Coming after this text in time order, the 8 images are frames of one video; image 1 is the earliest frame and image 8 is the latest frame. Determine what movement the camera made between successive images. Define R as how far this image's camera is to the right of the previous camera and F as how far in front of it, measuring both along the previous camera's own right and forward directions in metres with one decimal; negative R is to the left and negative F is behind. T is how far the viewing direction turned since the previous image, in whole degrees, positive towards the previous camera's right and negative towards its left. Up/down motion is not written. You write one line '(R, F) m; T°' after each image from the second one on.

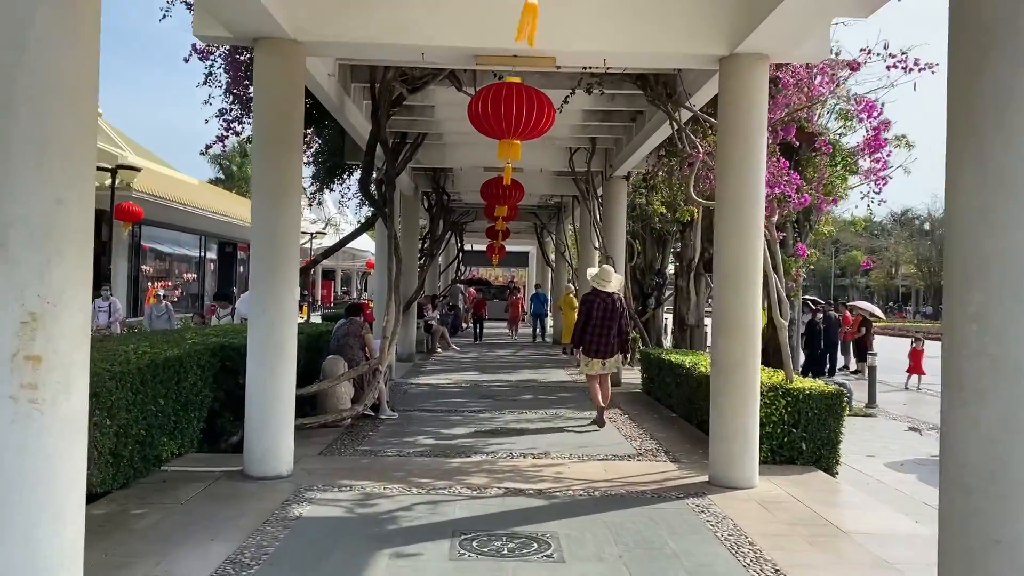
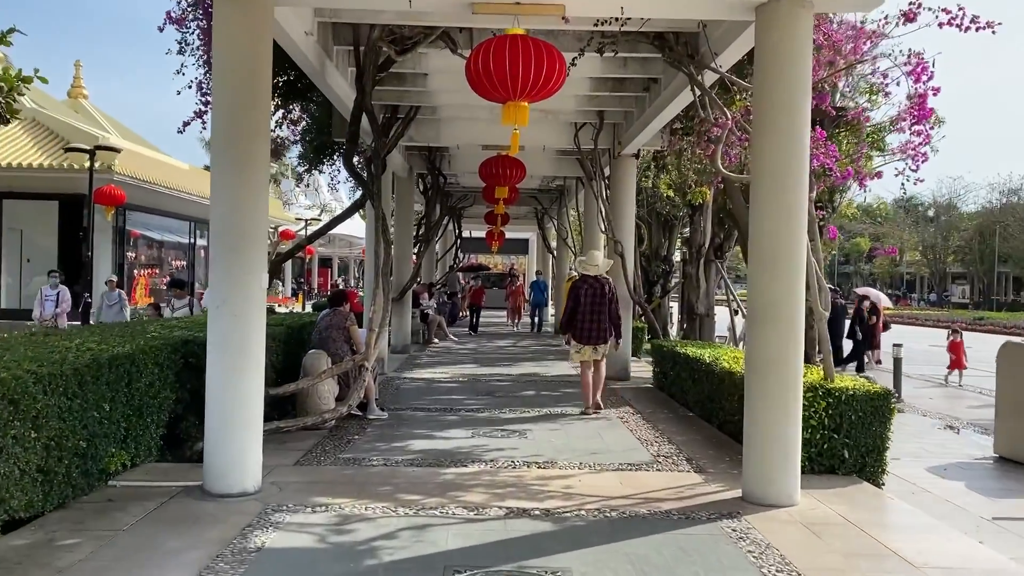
(0.0, +0.8) m; 0°
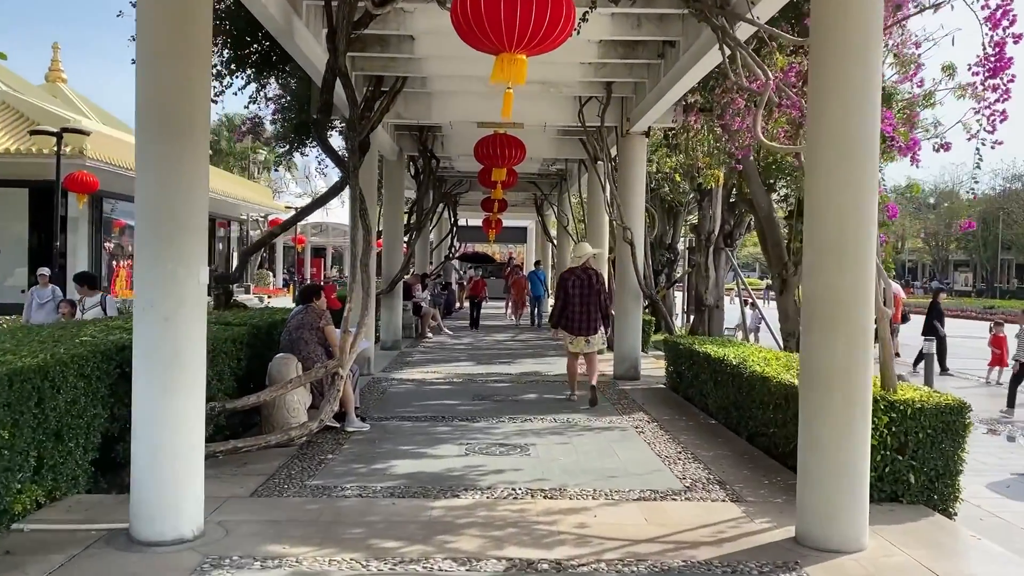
(0.0, +0.9) m; 0°
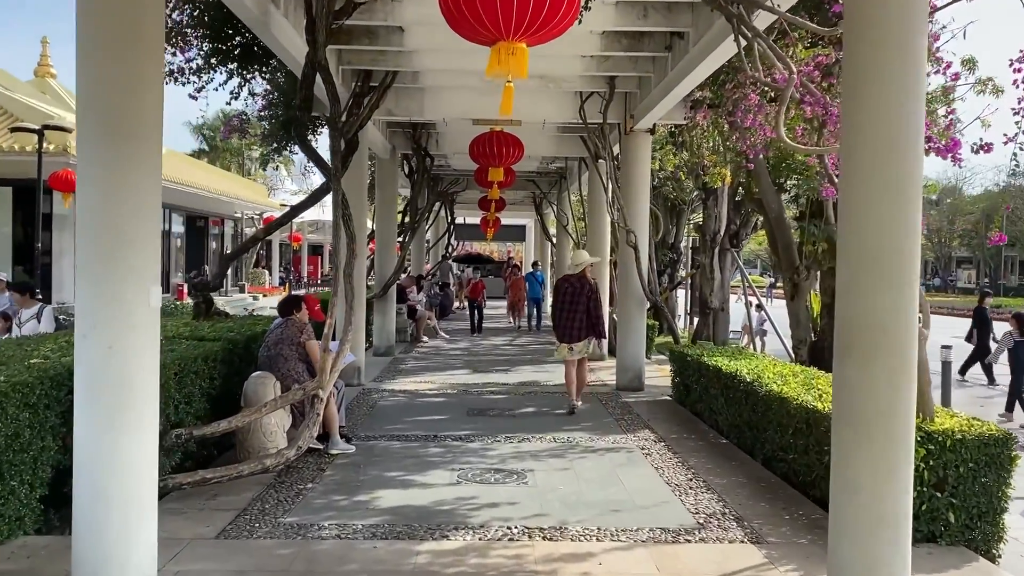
(0.0, +0.5) m; 0°
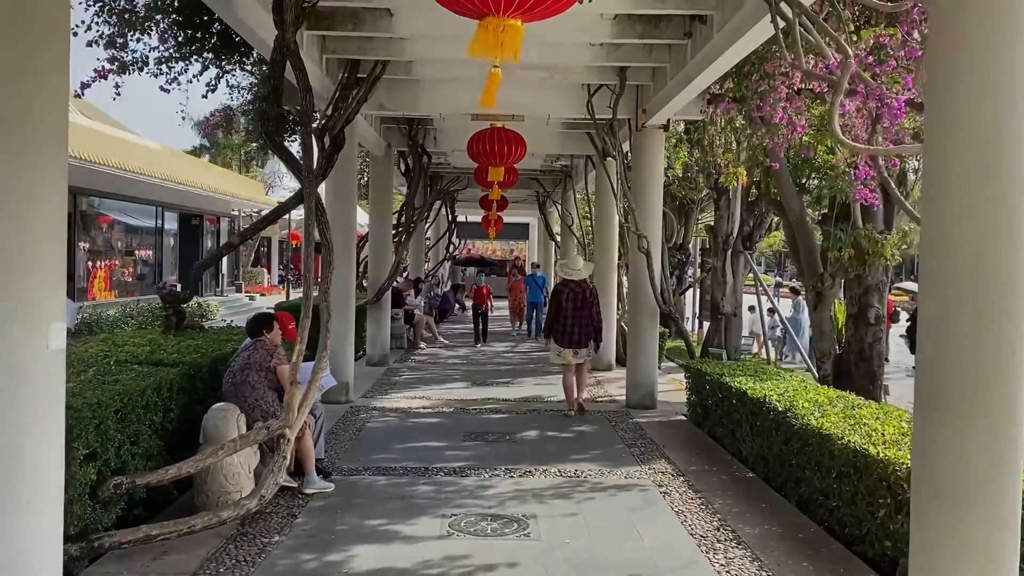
(0.0, +0.7) m; 0°
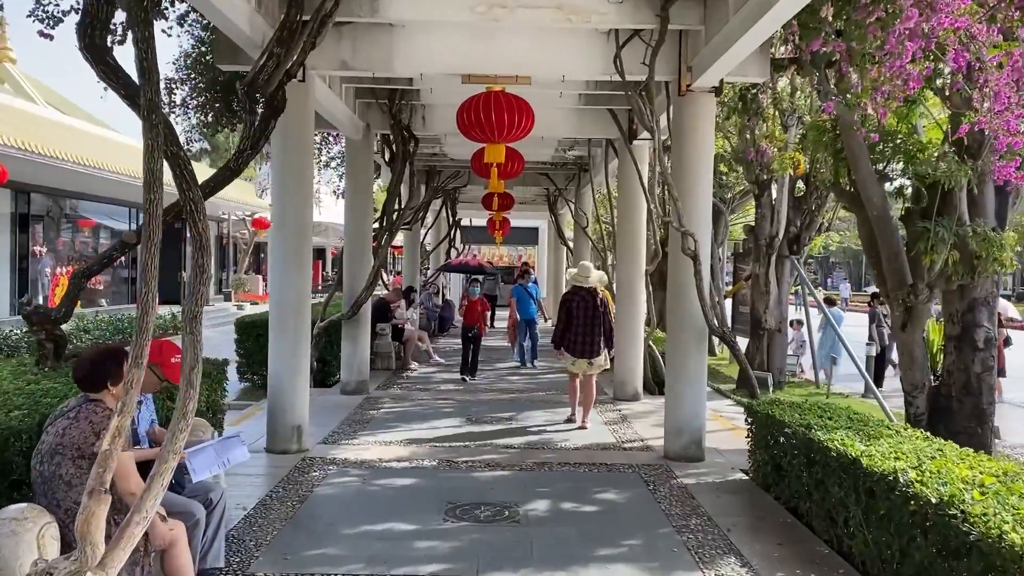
(+0.1, +2.0) m; -1°
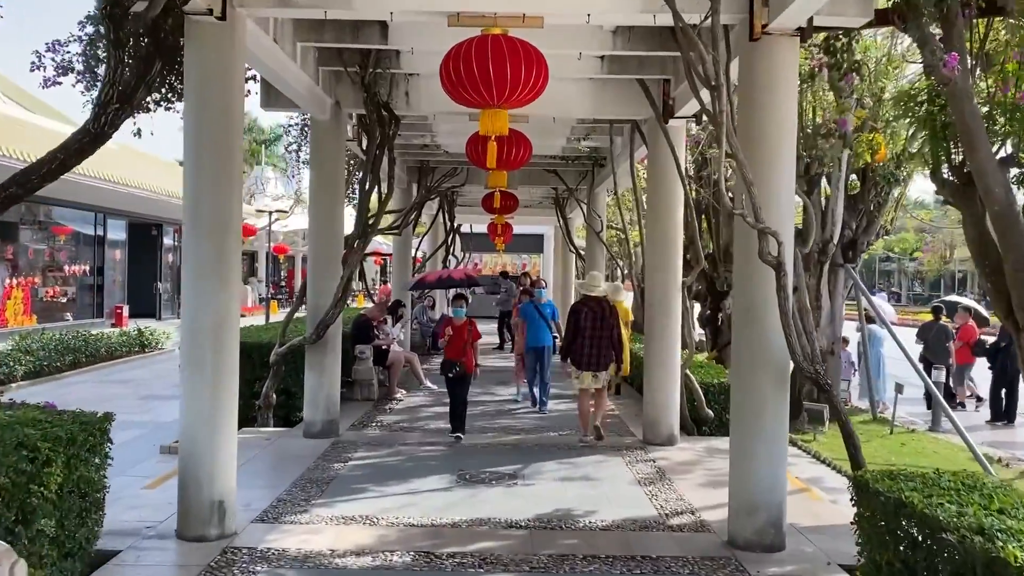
(0.0, +1.8) m; 0°
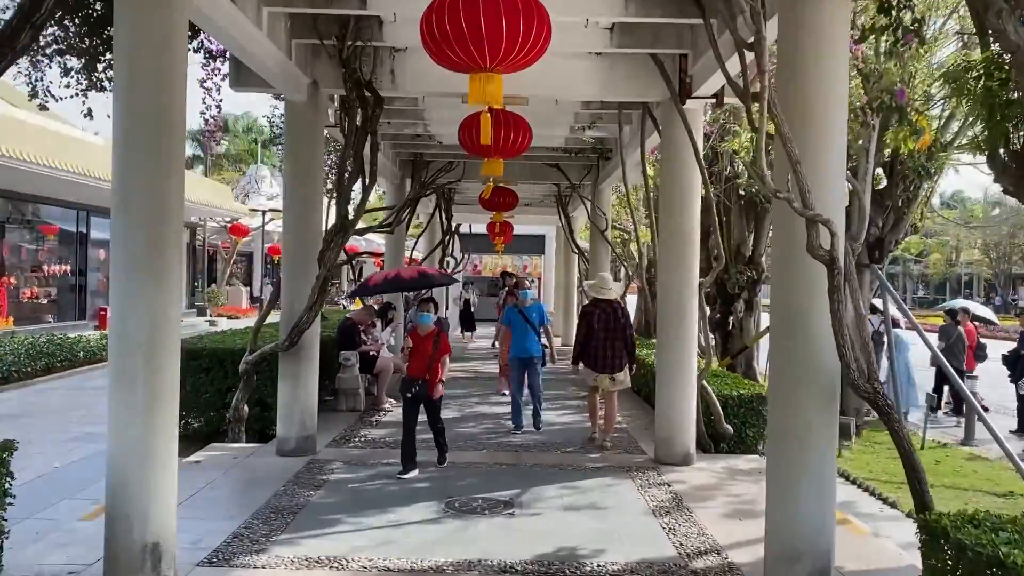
(0.0, +0.8) m; 0°
